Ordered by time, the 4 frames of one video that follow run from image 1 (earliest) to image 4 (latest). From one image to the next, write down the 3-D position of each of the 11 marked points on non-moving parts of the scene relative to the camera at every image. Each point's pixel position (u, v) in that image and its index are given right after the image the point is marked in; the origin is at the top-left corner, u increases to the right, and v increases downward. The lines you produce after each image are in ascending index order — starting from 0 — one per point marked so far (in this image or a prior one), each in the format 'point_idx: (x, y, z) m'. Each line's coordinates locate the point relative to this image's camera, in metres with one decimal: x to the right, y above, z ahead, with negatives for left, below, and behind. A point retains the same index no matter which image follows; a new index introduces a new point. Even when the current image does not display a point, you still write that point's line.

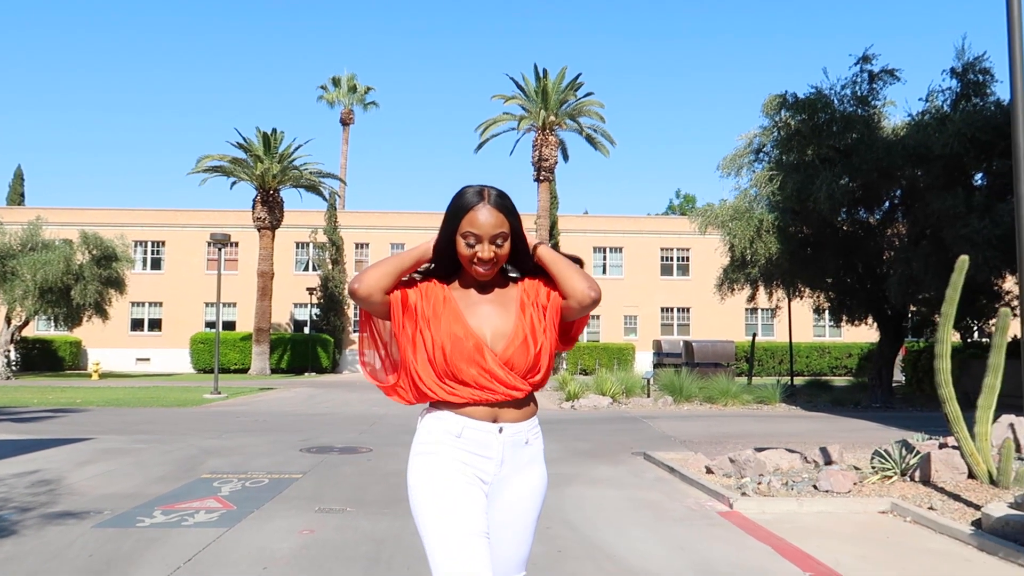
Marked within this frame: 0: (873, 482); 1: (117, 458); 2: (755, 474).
0: (+3.7, -2.0, +8.1) m
1: (-5.4, -2.3, +10.7) m
2: (+2.7, -2.1, +8.8) m
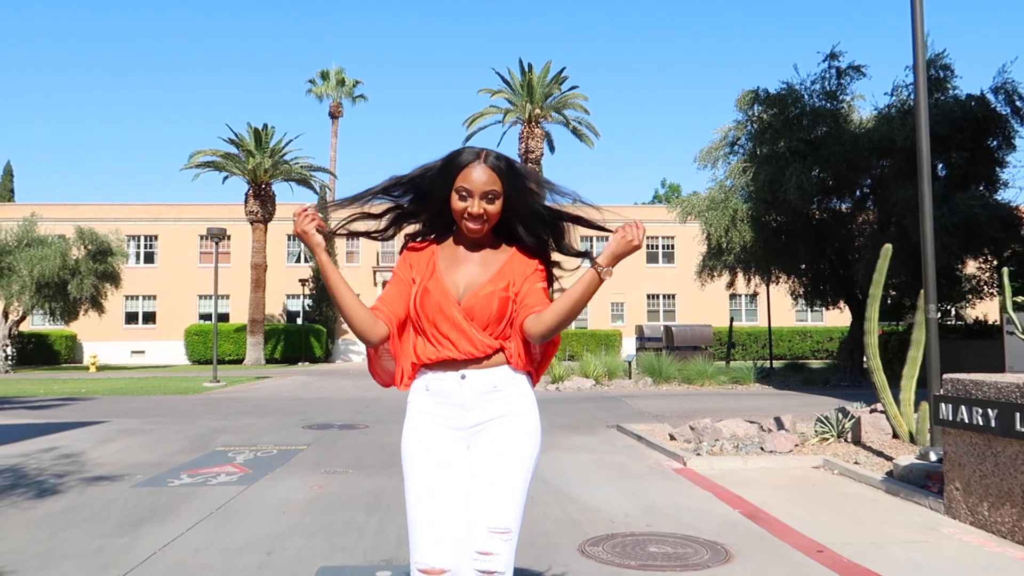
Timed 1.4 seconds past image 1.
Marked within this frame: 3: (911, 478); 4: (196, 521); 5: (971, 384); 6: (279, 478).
0: (+3.5, -1.8, +9.2) m
1: (-5.6, -2.2, +11.7) m
2: (+2.5, -1.9, +9.9) m
3: (+3.7, -1.7, +7.2) m
4: (-2.5, -1.9, +6.3) m
5: (+3.5, -0.7, +6.1) m
6: (-2.4, -1.9, +8.0) m
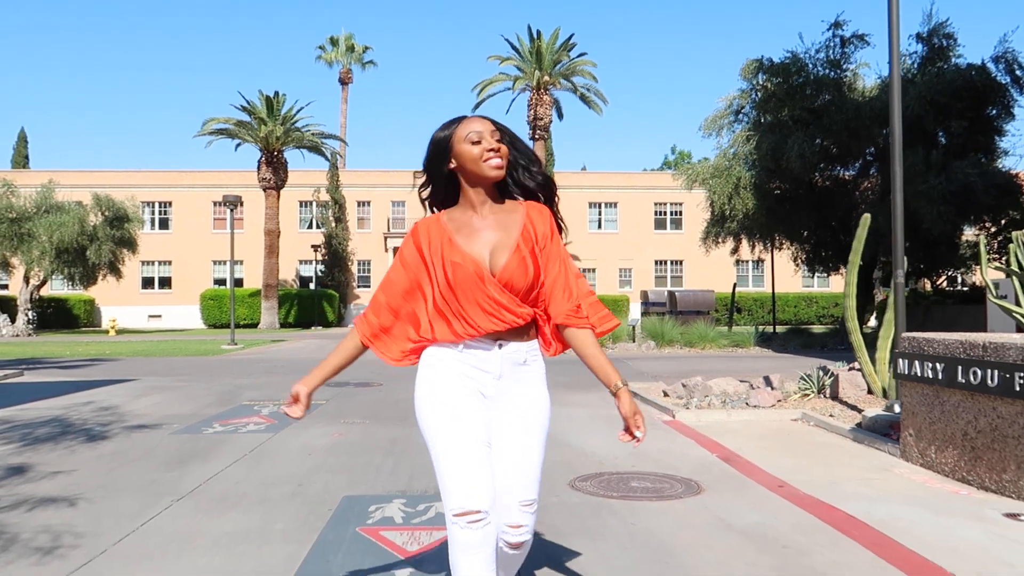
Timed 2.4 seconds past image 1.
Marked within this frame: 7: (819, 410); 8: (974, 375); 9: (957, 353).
0: (+3.6, -1.4, +10.0) m
1: (-5.5, -1.7, +12.6) m
2: (+2.5, -1.5, +10.7) m
3: (+3.7, -1.4, +7.9) m
4: (-2.5, -1.6, +7.1) m
5: (+3.5, -0.4, +6.8) m
6: (-2.3, -1.6, +8.8) m
7: (+3.6, -1.4, +9.3) m
8: (+3.5, -0.7, +6.0) m
9: (+3.6, -0.5, +6.3) m
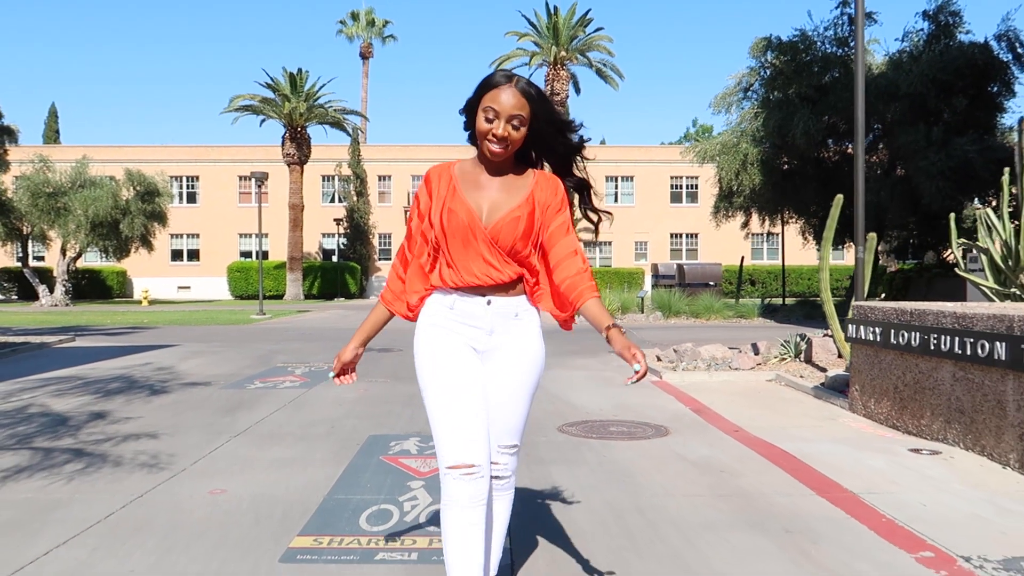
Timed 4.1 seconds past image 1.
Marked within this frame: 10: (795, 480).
0: (+3.6, -1.0, +11.0) m
1: (-5.4, -1.2, +13.9) m
2: (+2.6, -1.1, +11.8) m
3: (+3.7, -1.1, +9.0) m
4: (-2.5, -1.3, +8.3) m
5: (+3.5, -0.2, +7.8) m
6: (-2.3, -1.2, +10.0) m
7: (+3.7, -1.1, +10.3) m
8: (+3.5, -0.4, +7.1) m
9: (+3.5, -0.3, +7.3) m
10: (+2.0, -1.3, +5.5) m
